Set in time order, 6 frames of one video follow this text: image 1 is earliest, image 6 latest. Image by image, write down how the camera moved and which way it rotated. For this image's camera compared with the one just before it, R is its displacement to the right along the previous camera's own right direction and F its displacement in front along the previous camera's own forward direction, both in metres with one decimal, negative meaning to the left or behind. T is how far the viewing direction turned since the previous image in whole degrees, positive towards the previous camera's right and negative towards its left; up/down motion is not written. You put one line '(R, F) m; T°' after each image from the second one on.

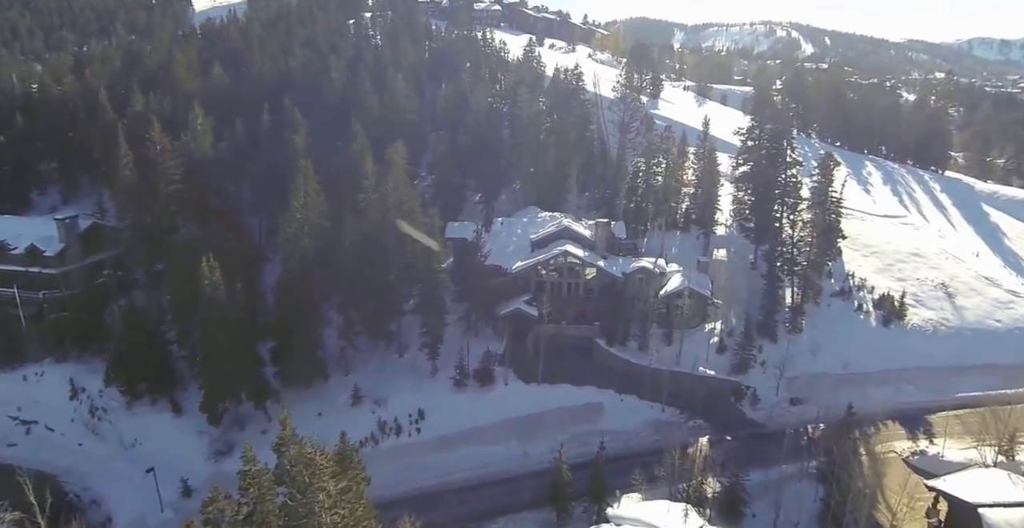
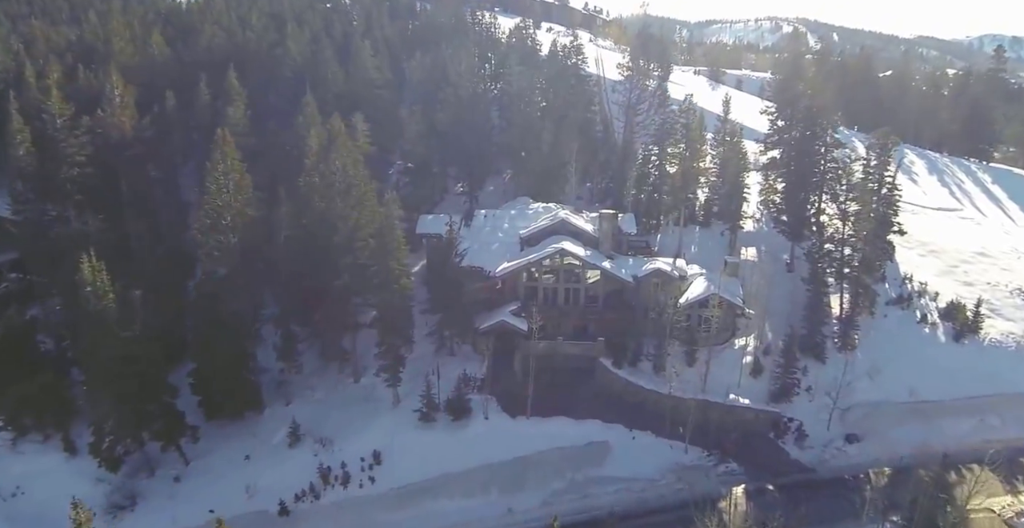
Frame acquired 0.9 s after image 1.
(+1.0, +9.8) m; 0°
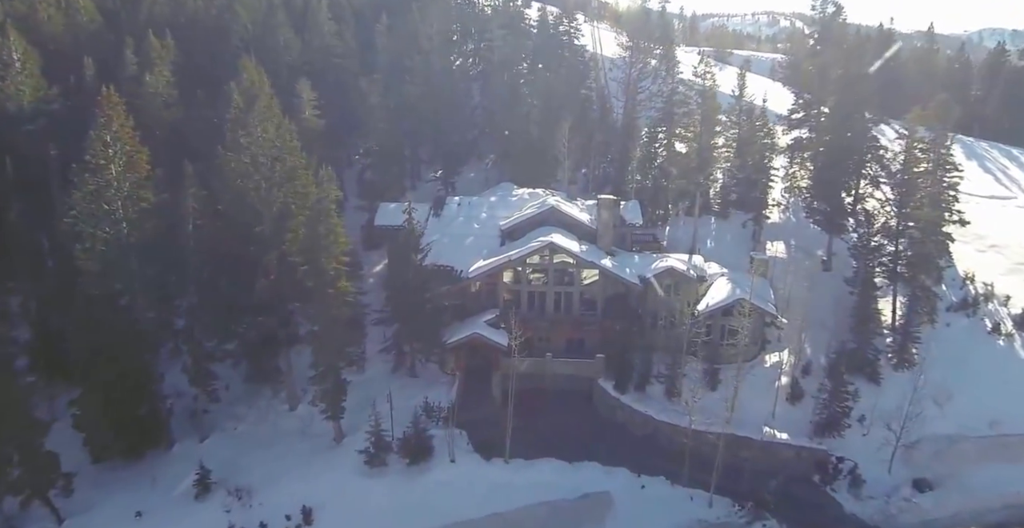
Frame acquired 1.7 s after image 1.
(+0.9, +8.2) m; 0°
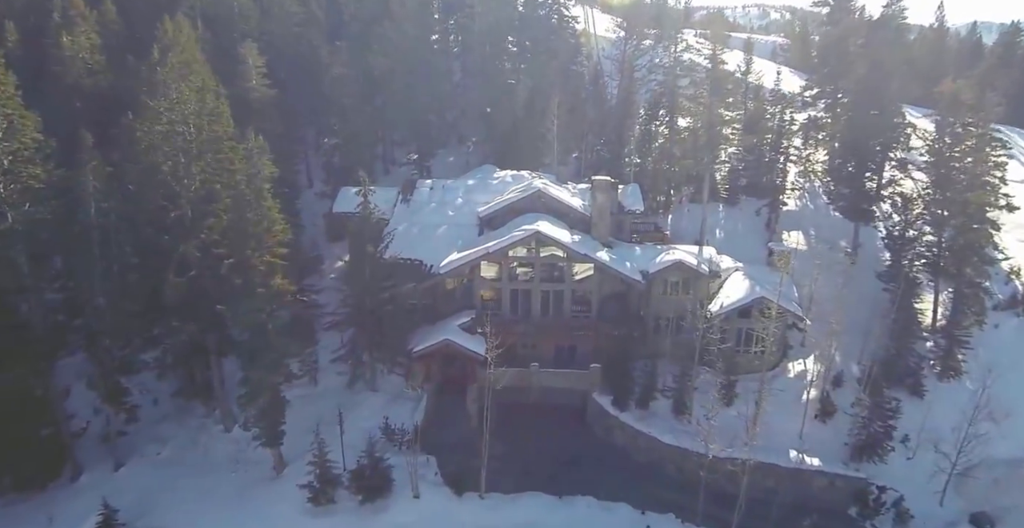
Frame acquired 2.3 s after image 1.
(+0.5, +5.1) m; +1°
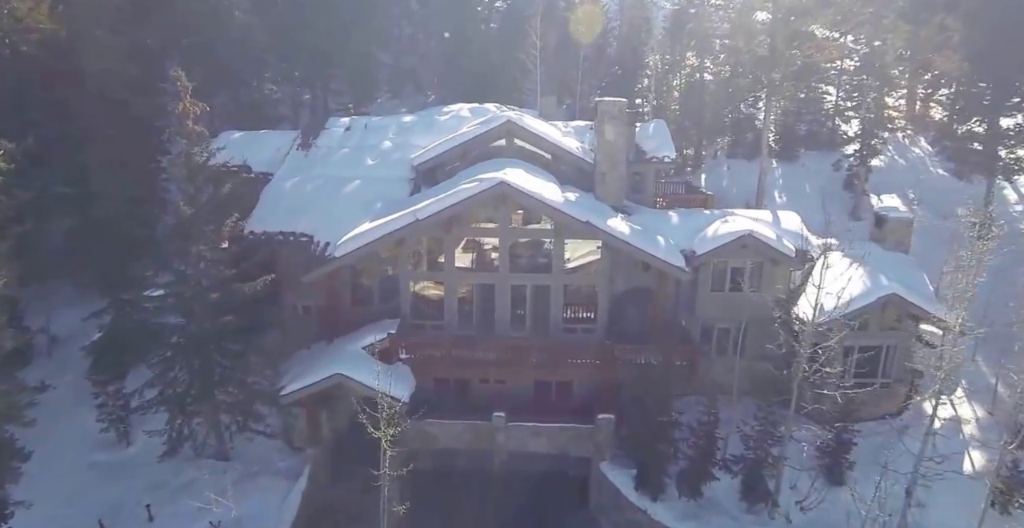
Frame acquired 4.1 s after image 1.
(+1.0, +11.6) m; +1°
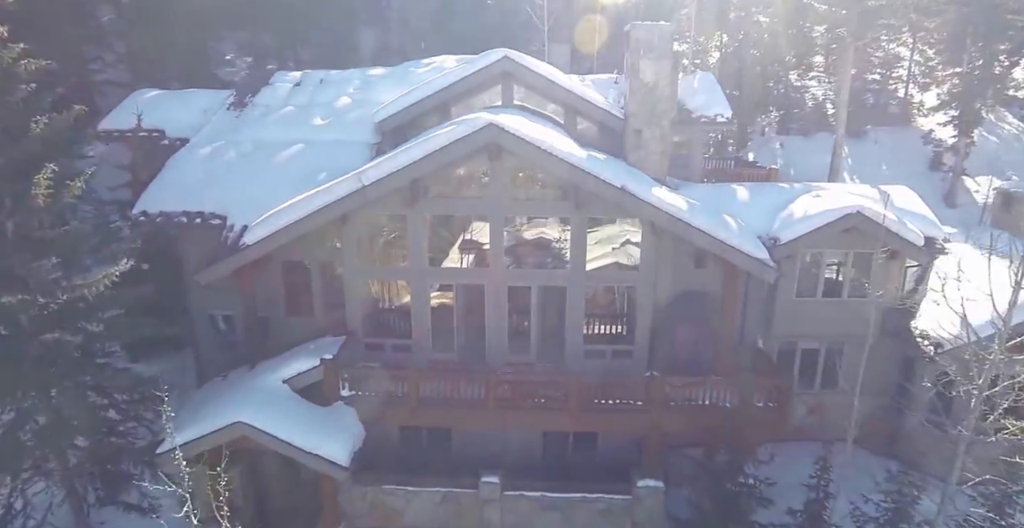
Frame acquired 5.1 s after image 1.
(+0.1, +5.2) m; 0°
